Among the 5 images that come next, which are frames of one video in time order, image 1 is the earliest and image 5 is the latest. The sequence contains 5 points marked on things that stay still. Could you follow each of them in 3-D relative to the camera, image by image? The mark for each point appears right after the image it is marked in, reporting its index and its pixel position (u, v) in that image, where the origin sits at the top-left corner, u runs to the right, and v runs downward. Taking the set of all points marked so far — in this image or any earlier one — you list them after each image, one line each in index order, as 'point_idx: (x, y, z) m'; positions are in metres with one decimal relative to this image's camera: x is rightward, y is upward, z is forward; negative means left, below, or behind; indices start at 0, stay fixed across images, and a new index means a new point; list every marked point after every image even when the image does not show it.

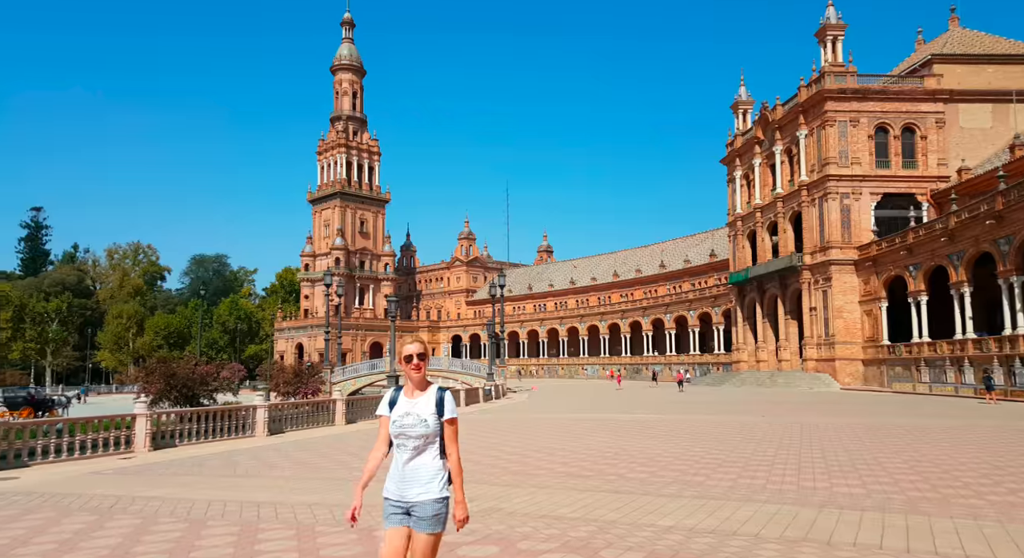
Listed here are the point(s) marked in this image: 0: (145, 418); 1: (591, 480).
0: (-7.0, -2.7, +14.0) m
1: (+1.0, -2.4, +8.6) m
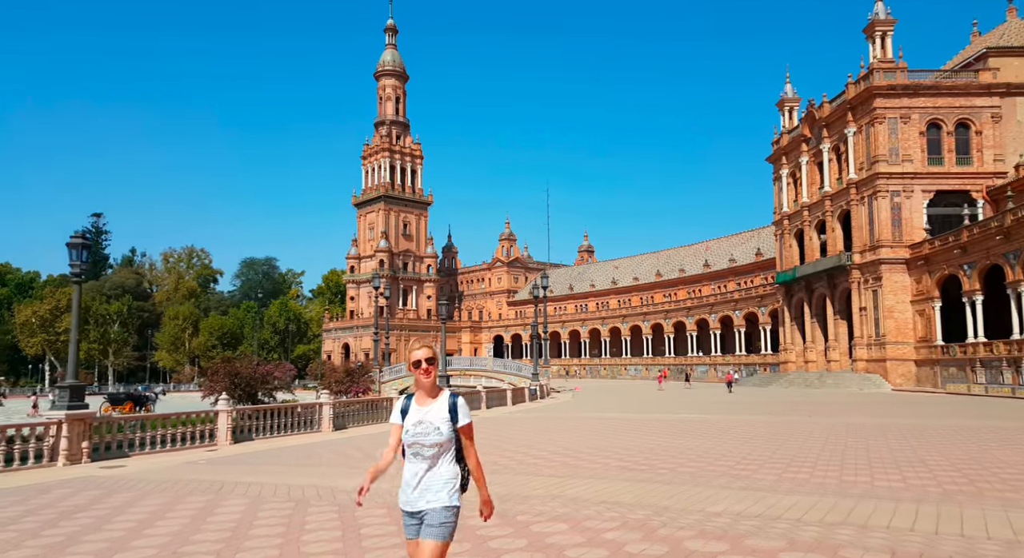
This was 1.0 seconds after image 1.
0: (-6.0, -2.8, +15.0) m
1: (+1.7, -2.5, +9.1) m
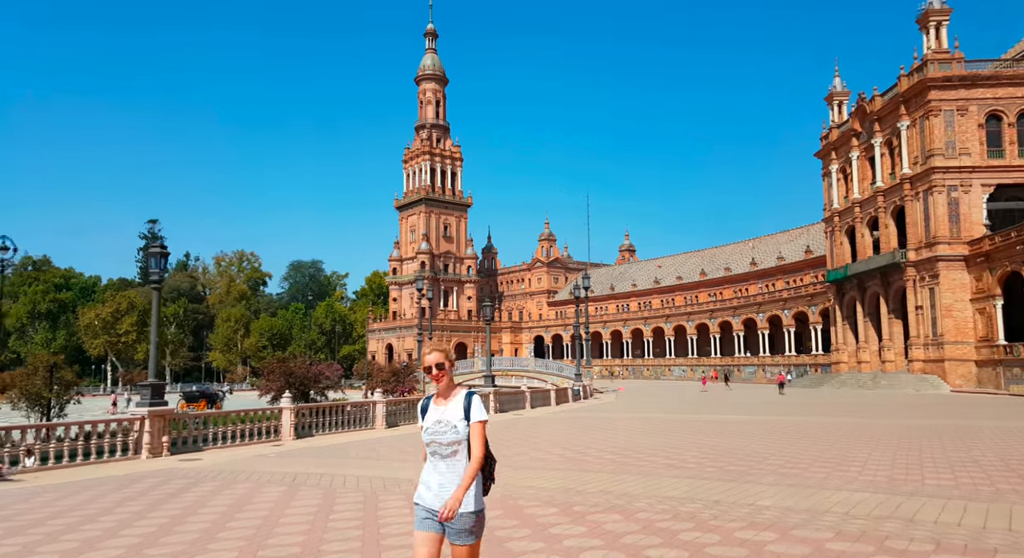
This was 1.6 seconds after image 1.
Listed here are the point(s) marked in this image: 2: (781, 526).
0: (-4.9, -2.9, +15.7) m
1: (+2.4, -2.5, +9.3) m
2: (+2.2, -2.0, +5.8) m
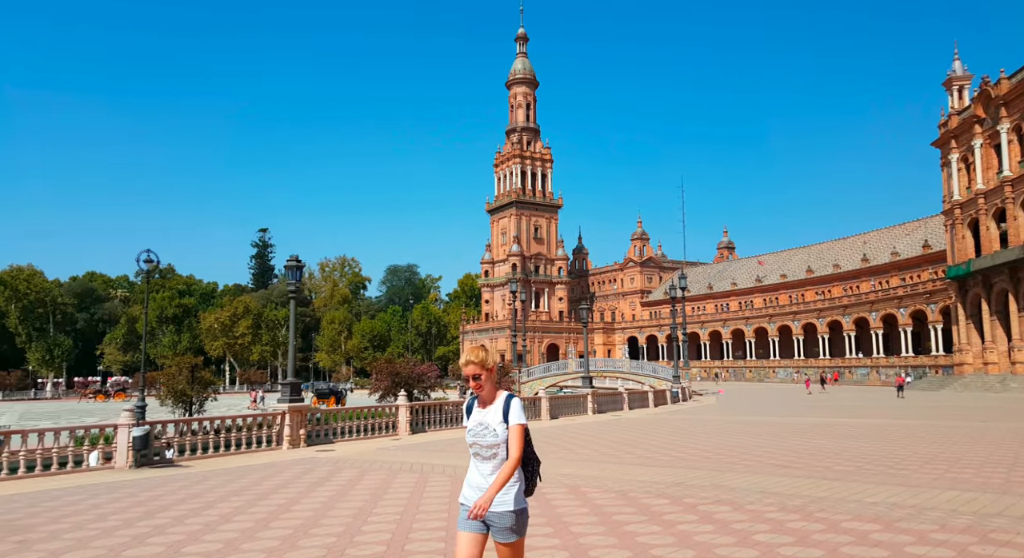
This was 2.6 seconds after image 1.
0: (-2.6, -3.0, +16.7) m
1: (+3.8, -2.5, +9.5) m
2: (+3.2, -2.0, +6.0) m
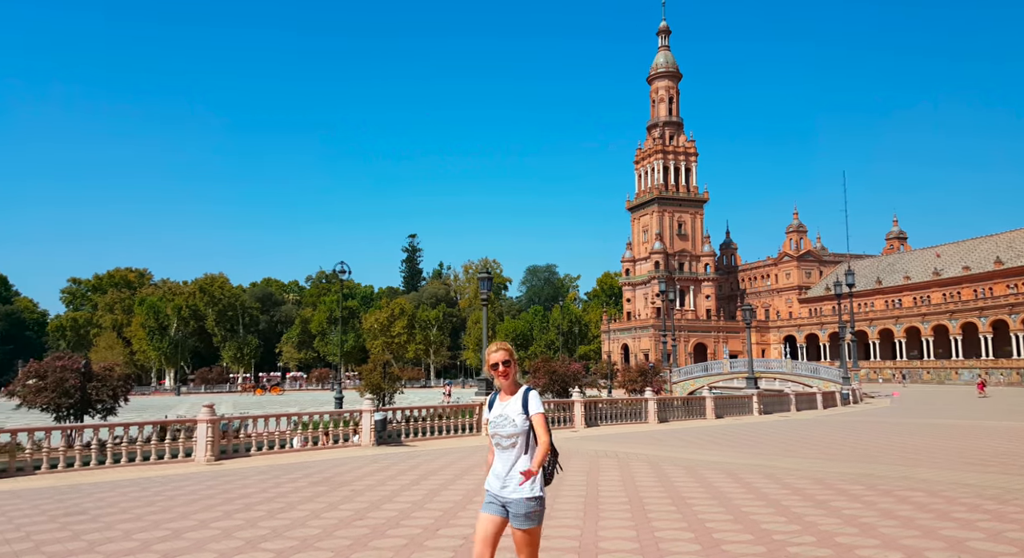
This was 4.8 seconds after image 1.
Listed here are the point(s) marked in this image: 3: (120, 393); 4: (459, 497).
0: (+1.6, -3.1, +17.7) m
1: (+6.4, -2.5, +9.4) m
2: (+5.0, -2.0, +6.1) m
3: (-10.7, -3.1, +19.2) m
4: (-0.8, -2.6, +8.6) m
